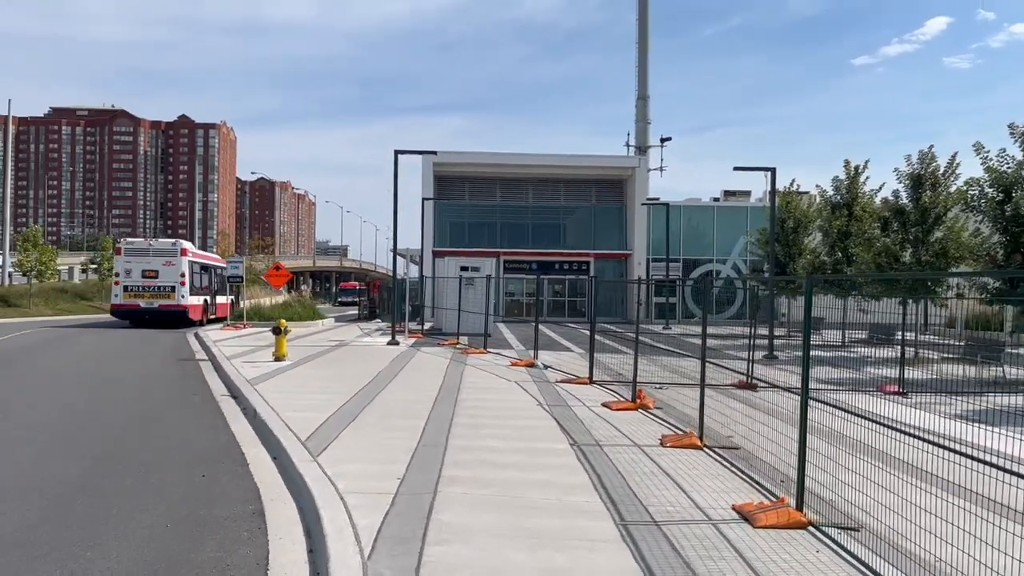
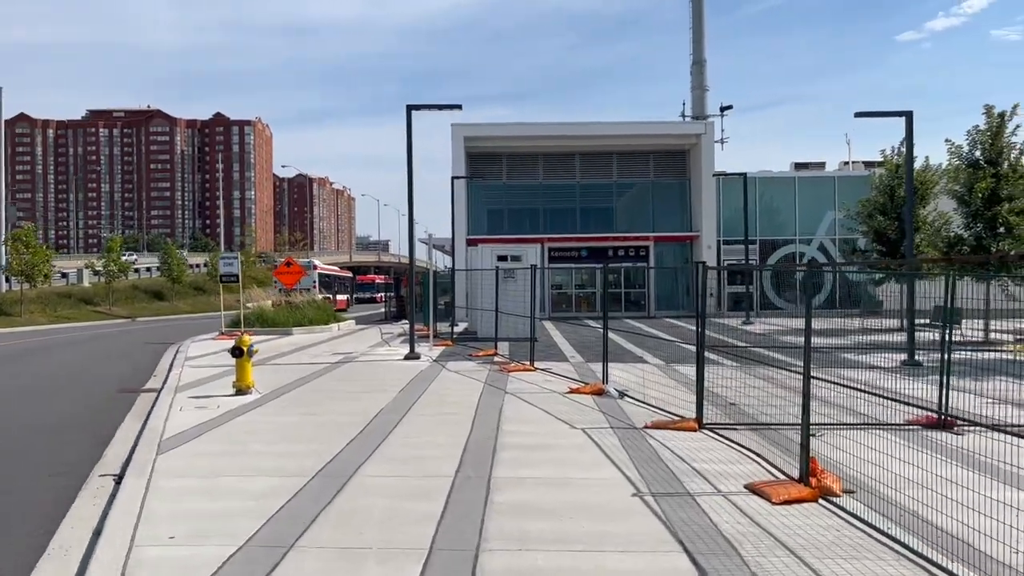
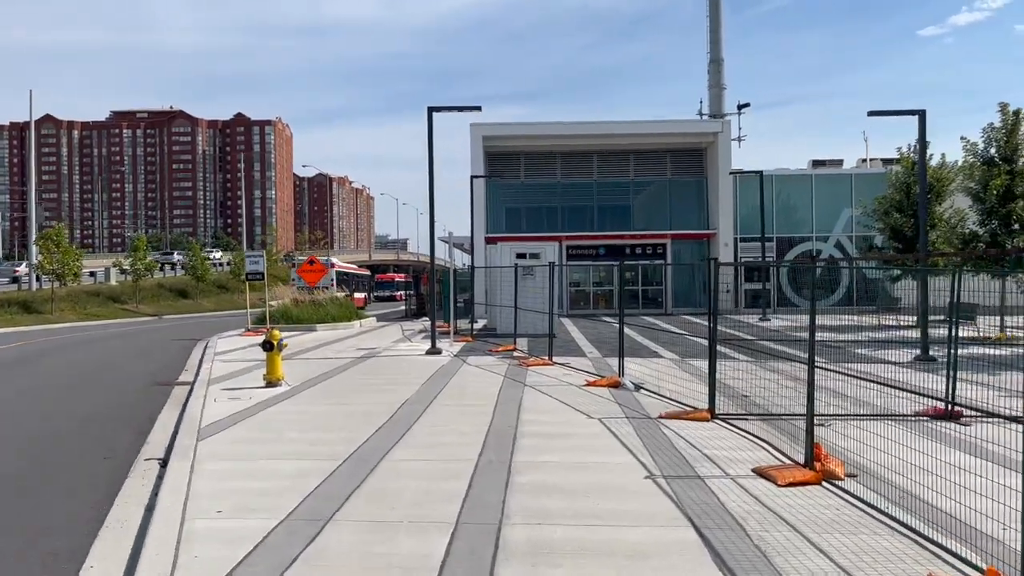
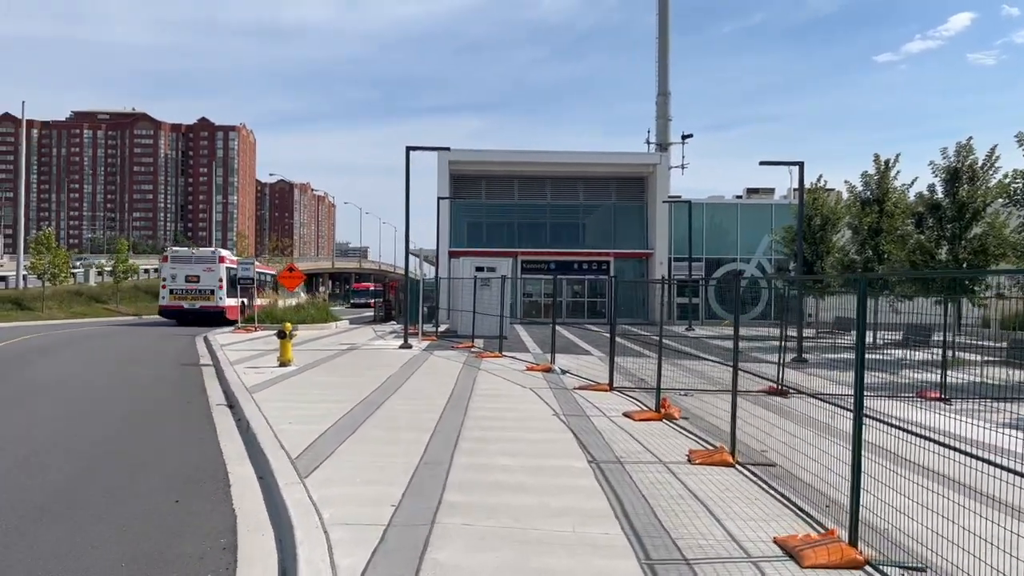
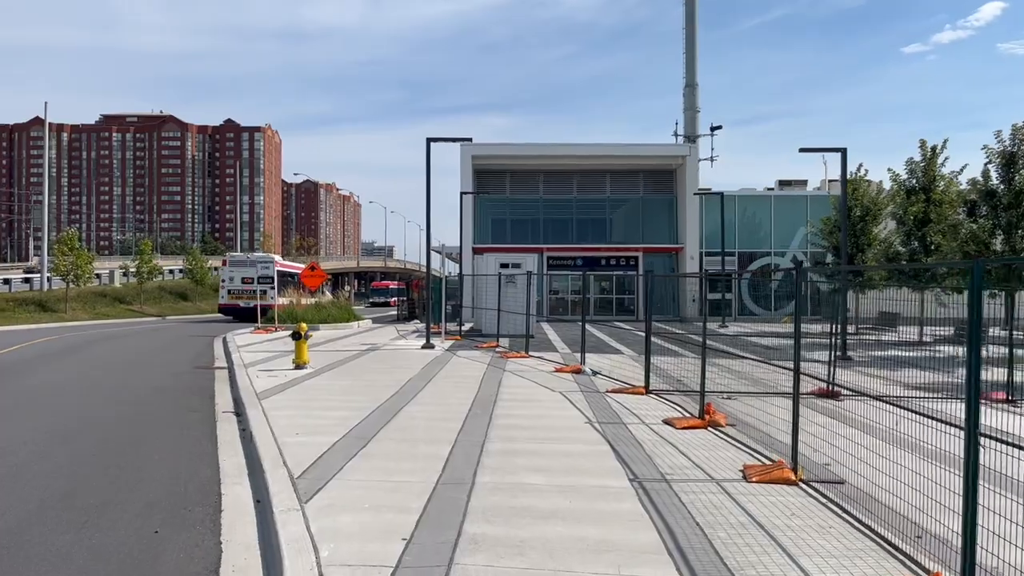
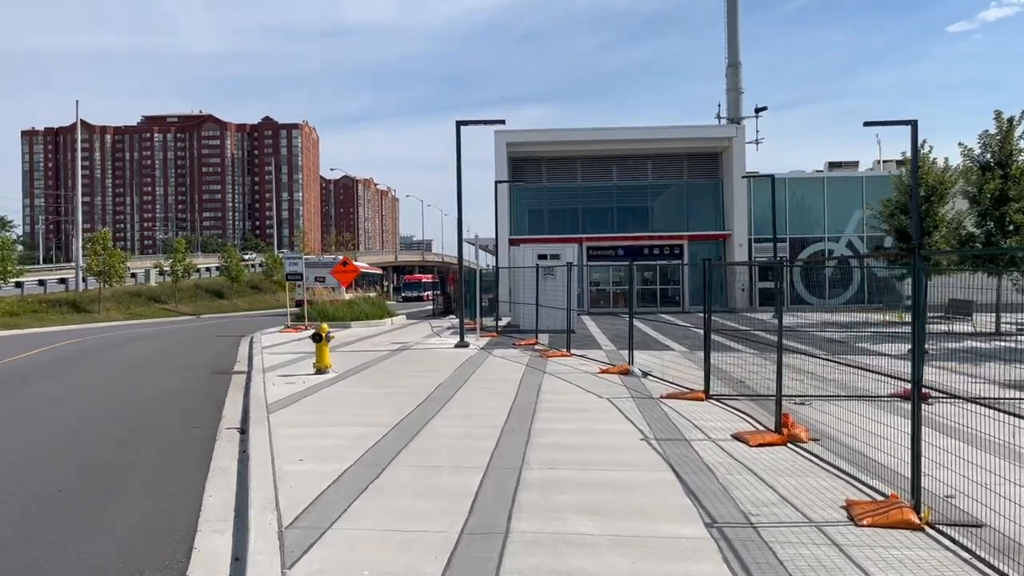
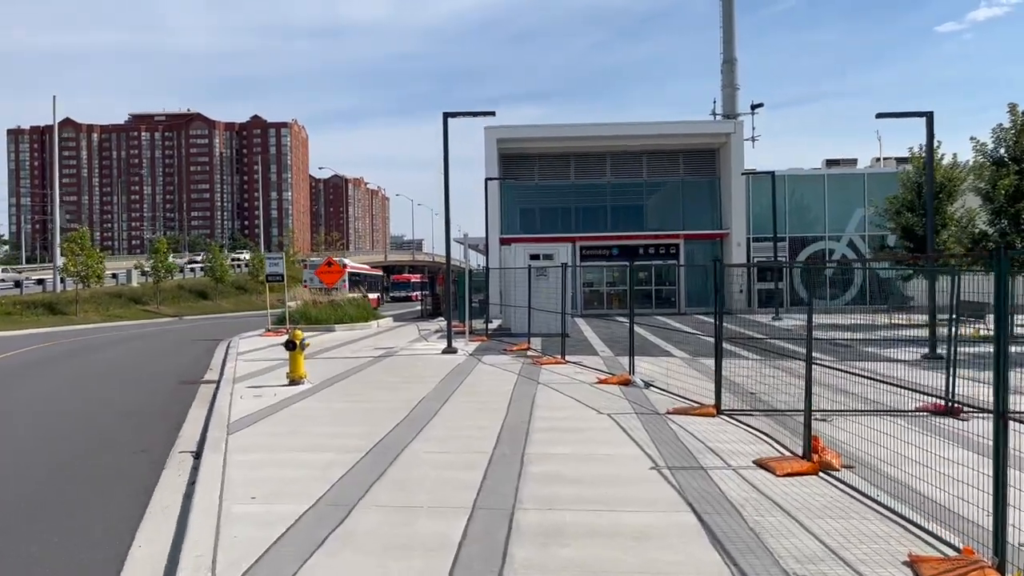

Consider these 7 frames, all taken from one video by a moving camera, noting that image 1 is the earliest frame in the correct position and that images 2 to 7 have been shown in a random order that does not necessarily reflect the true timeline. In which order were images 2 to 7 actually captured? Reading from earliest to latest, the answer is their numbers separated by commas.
4, 5, 6, 7, 3, 2
